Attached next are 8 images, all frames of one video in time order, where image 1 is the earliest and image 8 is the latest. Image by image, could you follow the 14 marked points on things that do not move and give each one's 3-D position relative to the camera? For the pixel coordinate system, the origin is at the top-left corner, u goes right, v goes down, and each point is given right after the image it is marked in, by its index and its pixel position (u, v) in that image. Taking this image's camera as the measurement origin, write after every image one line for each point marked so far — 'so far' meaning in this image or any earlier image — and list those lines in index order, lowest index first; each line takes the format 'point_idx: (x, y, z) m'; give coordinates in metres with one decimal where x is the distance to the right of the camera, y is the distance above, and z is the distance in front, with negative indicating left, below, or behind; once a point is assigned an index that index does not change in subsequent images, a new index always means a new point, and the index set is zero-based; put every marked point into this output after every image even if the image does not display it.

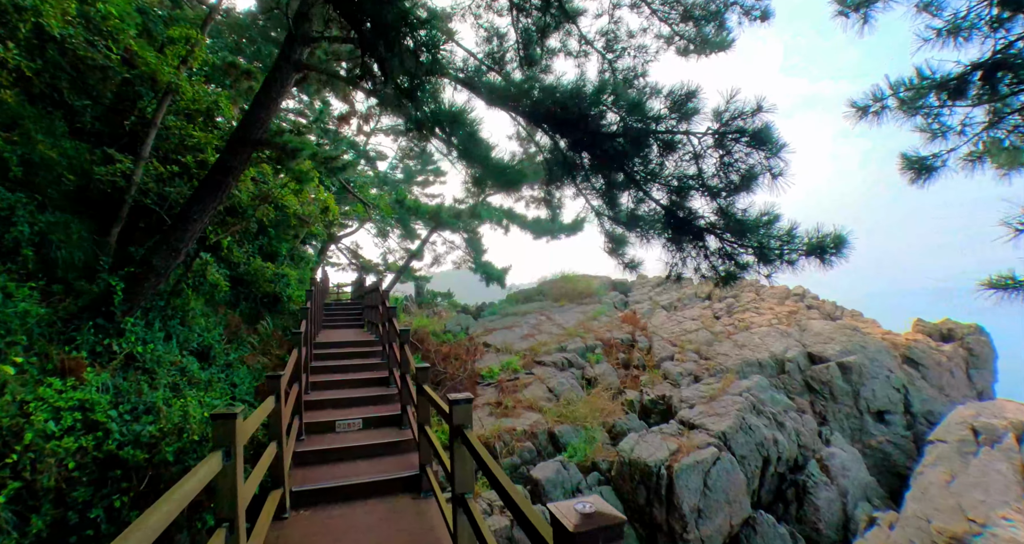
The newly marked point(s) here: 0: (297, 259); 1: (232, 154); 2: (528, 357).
0: (-6.2, +0.2, +12.9) m
1: (-3.8, +1.6, +6.0) m
2: (+0.4, -1.9, +9.3) m
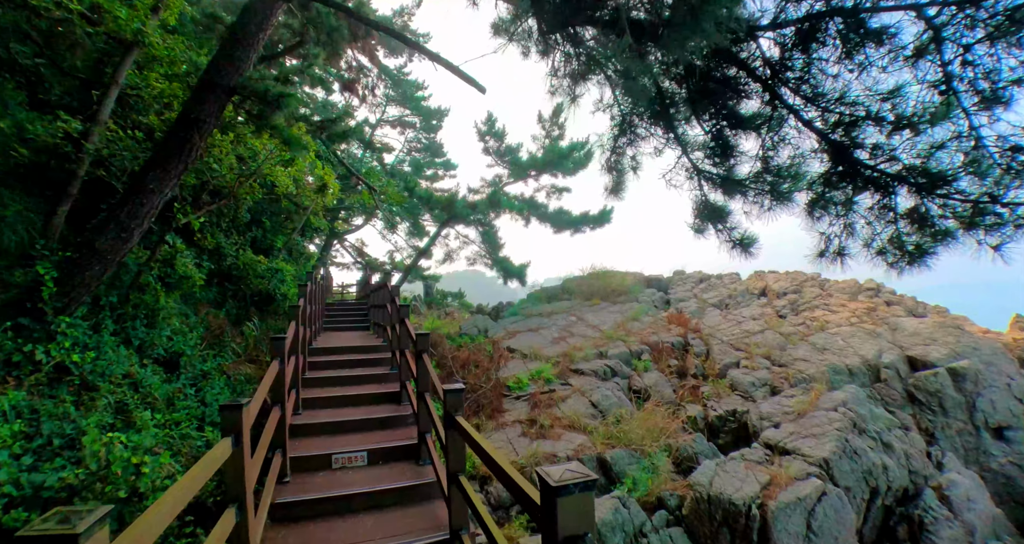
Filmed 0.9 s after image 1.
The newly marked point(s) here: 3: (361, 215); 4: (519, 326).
0: (-5.6, +0.3, +11.6) m
1: (-3.3, +1.8, +4.6) m
2: (+0.9, -1.7, +7.9) m
3: (-5.1, +1.9, +15.0) m
4: (+0.1, -1.2, +9.8) m
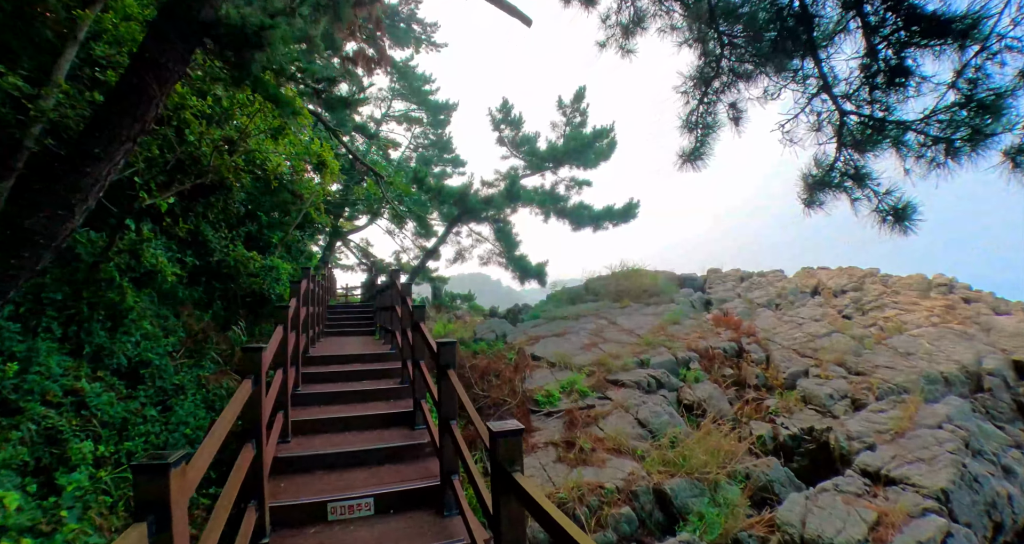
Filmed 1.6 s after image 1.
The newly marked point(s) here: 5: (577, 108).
0: (-5.1, +0.3, +10.6) m
1: (-2.9, +1.9, +3.6) m
2: (+1.4, -1.6, +6.9) m
3: (-4.7, +1.9, +14.1) m
4: (+0.6, -1.2, +8.8) m
5: (+1.6, +4.1, +11.1) m
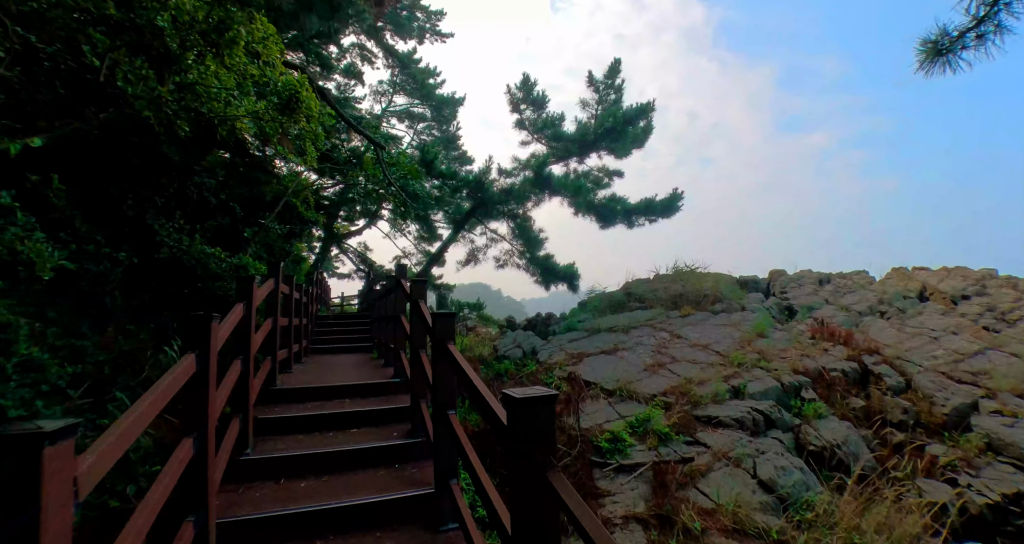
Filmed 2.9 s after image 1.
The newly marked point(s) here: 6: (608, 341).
0: (-4.6, +0.3, +8.8) m
1: (-2.4, +2.0, +1.8) m
2: (+1.9, -1.6, +5.0) m
3: (-4.1, +1.8, +12.3) m
4: (+1.2, -1.2, +6.9) m
5: (+2.2, +4.0, +9.4) m
6: (+1.5, -1.1, +6.9) m
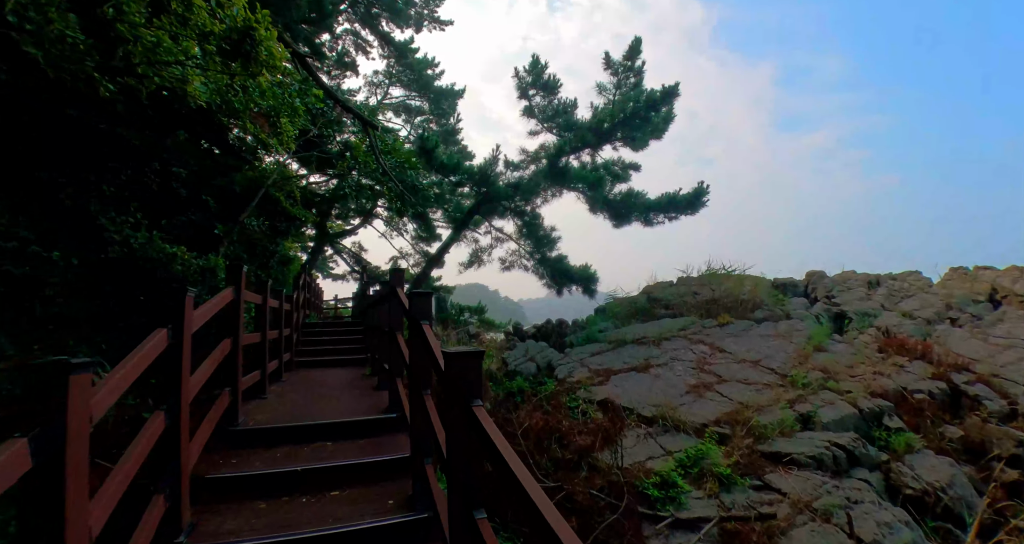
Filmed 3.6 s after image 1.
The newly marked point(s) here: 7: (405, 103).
0: (-4.4, +0.2, +7.8) m
1: (-2.1, +1.9, +0.9) m
2: (+2.2, -1.6, +4.1) m
3: (-4.0, +1.7, +11.3) m
4: (+1.4, -1.2, +6.0) m
5: (+2.3, +4.0, +8.5) m
6: (+1.7, -1.1, +6.0) m
7: (-4.2, +6.7, +17.5) m
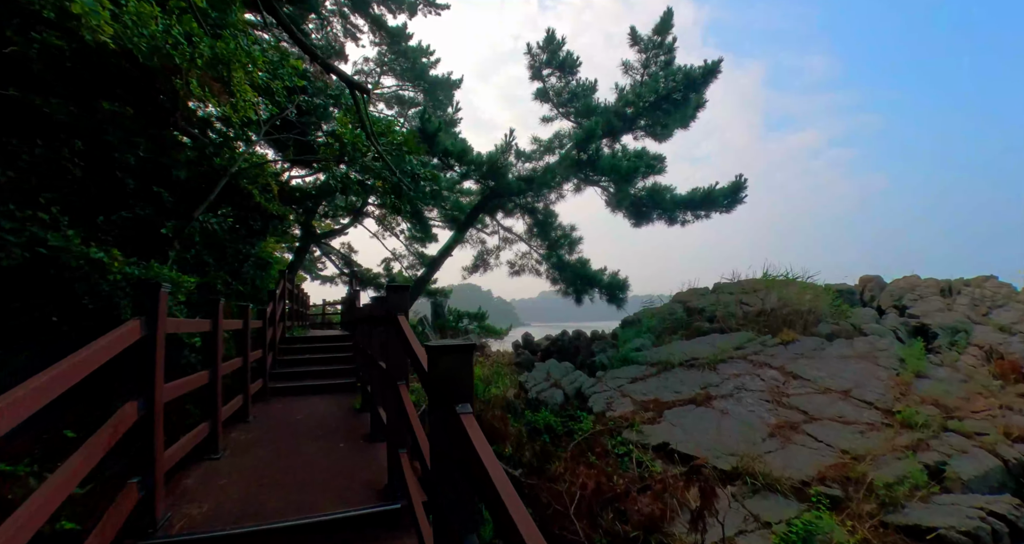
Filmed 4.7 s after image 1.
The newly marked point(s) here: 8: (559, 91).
0: (-4.2, +0.1, +6.6) m
1: (-1.8, +1.8, -0.3) m
2: (+2.5, -1.7, +3.0) m
3: (-3.8, +1.6, +10.1) m
4: (+1.6, -1.3, +4.9) m
5: (+2.6, +3.9, +7.4) m
6: (+2.0, -1.2, +4.9) m
7: (-4.2, +6.6, +16.3) m
8: (+0.9, +3.3, +8.0) m
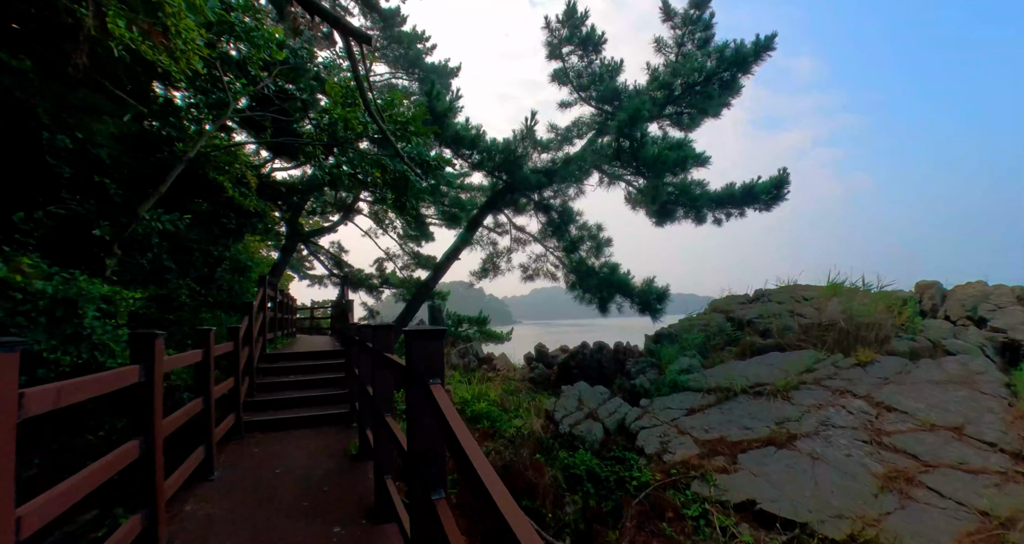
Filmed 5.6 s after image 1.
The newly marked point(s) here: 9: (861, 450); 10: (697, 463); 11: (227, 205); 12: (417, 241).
0: (-3.9, 0.0, +5.6) m
1: (-1.3, +1.7, -1.2) m
2: (+2.8, -1.8, +2.2) m
3: (-3.6, +1.5, +9.1) m
4: (+1.9, -1.4, +4.1) m
5: (+2.8, +3.8, +6.5) m
6: (+2.3, -1.3, +4.0) m
7: (-4.2, +6.6, +15.3) m
8: (+1.1, +3.2, +7.1) m
9: (+2.8, -1.4, +3.5) m
10: (+1.6, -1.6, +3.7) m
11: (-3.6, +0.8, +5.4) m
12: (-2.4, +0.8, +11.4) m
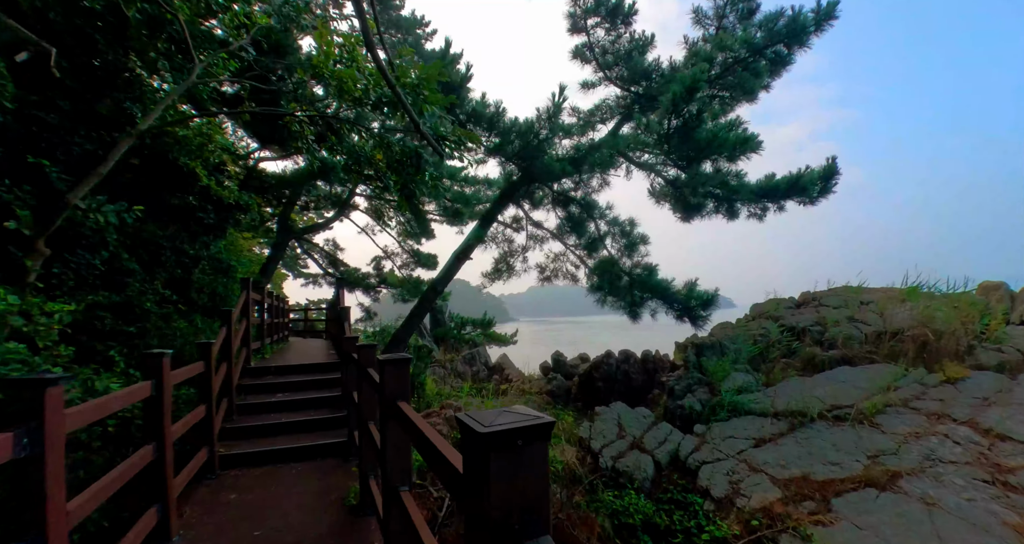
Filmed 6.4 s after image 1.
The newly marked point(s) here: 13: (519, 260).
0: (-3.6, 0.0, +4.8) m
1: (-1.0, +1.6, -2.0) m
2: (+3.1, -1.9, +1.5) m
3: (-3.4, +1.5, +8.3) m
4: (+2.2, -1.4, +3.4) m
5: (+3.0, +3.8, +5.8) m
6: (+2.6, -1.3, +3.4) m
7: (-4.0, +6.6, +14.4) m
8: (+1.3, +3.2, +6.3) m
9: (+3.1, -1.4, +2.8) m
10: (+1.8, -1.6, +3.0) m
11: (-3.3, +0.8, +4.6) m
12: (-2.2, +0.8, +10.7) m
13: (+0.1, +0.2, +6.8) m
